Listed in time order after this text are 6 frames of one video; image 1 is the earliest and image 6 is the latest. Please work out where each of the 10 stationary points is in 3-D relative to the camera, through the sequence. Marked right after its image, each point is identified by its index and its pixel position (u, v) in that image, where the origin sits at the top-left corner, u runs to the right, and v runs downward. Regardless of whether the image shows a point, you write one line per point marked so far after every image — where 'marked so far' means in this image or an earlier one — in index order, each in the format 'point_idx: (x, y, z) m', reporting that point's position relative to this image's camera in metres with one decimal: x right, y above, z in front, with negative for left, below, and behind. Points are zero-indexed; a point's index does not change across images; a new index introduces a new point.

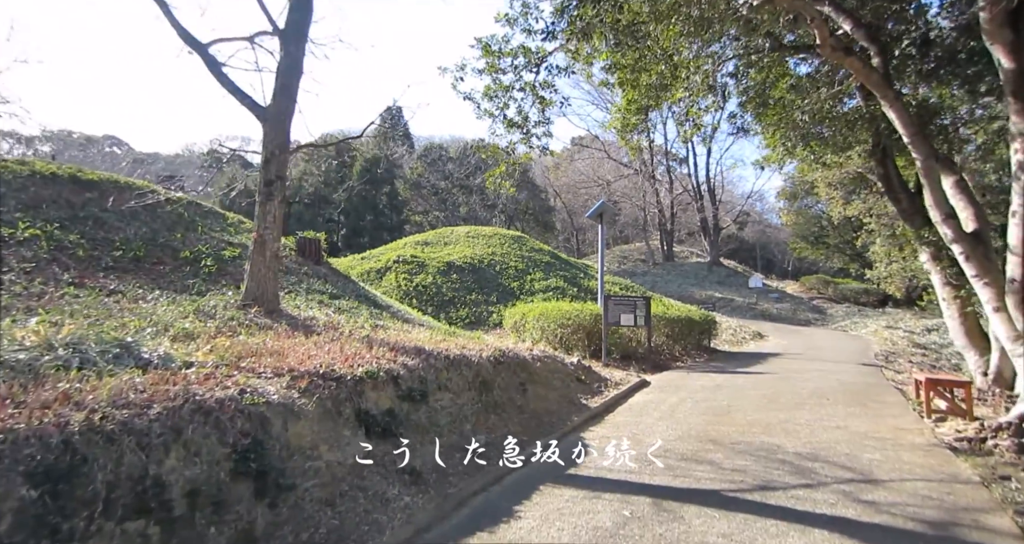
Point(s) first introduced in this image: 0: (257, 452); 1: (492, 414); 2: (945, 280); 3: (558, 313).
0: (-1.7, -1.2, +3.5) m
1: (-0.2, -1.6, +6.1) m
2: (+6.7, -0.1, +8.2) m
3: (+1.1, -1.0, +12.6) m
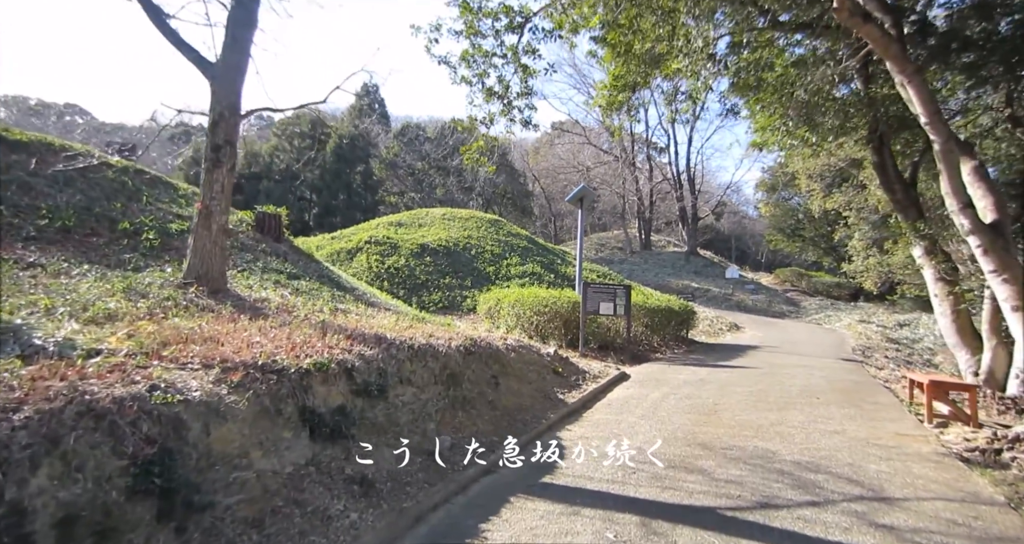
0: (-1.8, -1.0, +2.8) m
1: (-0.5, -1.4, +5.5) m
2: (+6.3, 0.0, +7.9) m
3: (+0.5, -0.6, +12.0) m
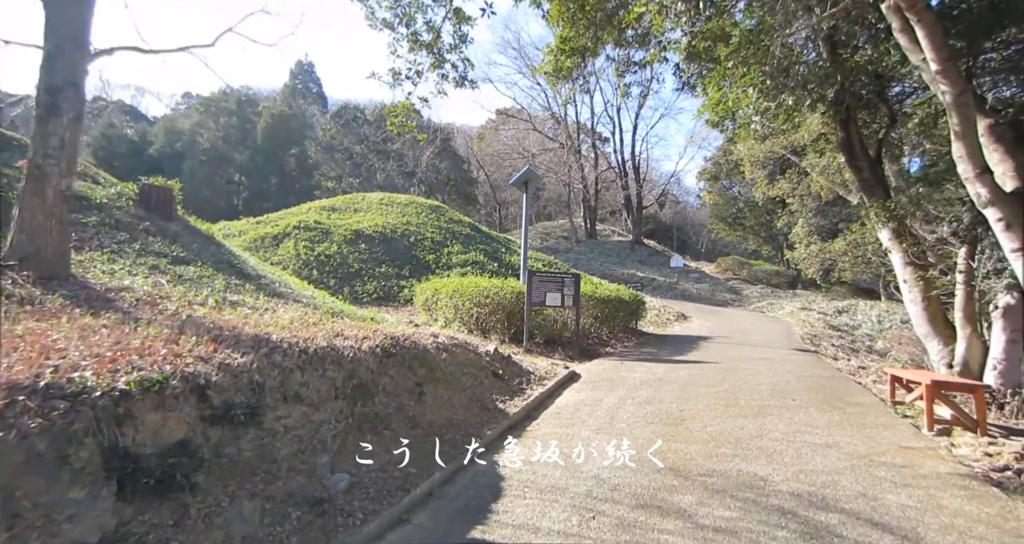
0: (-2.2, -0.9, +1.5) m
1: (-1.1, -1.3, +4.3) m
2: (+5.4, +0.2, +7.4) m
3: (-0.8, -0.4, +10.9) m
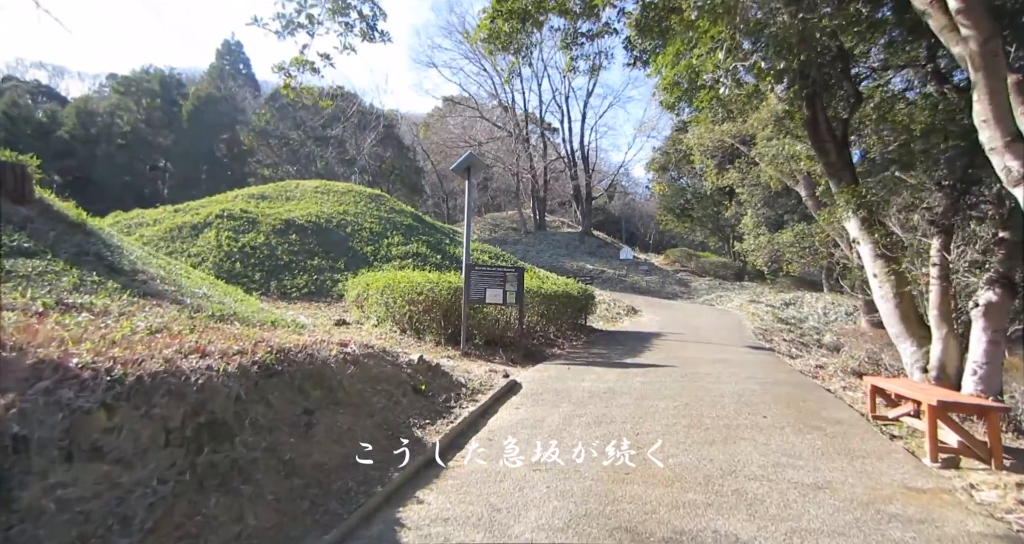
0: (-2.5, -0.9, +0.2) m
1: (-1.7, -1.3, +3.1) m
2: (+4.6, +0.2, +6.7) m
3: (-1.9, -0.2, +9.7) m
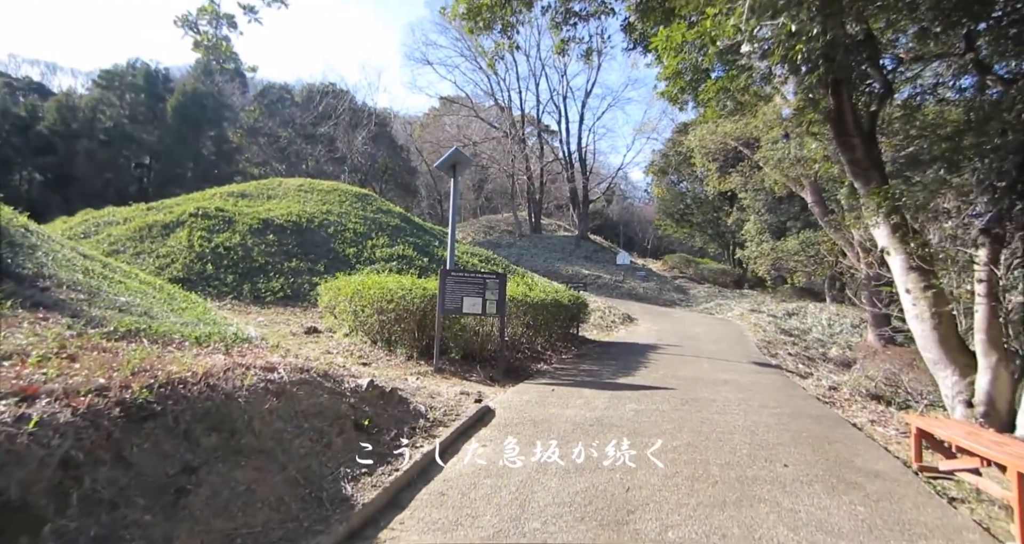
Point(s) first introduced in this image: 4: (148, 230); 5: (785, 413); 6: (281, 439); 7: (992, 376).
0: (-2.7, -1.0, -0.8) m
1: (-1.9, -1.3, +2.1) m
2: (+4.3, +0.1, +5.8) m
3: (-2.2, -0.3, +8.7) m
4: (-11.6, +1.3, +17.0) m
5: (+3.1, -1.5, +6.1) m
6: (-1.6, -1.1, +3.7) m
7: (+4.5, -1.0, +5.0) m
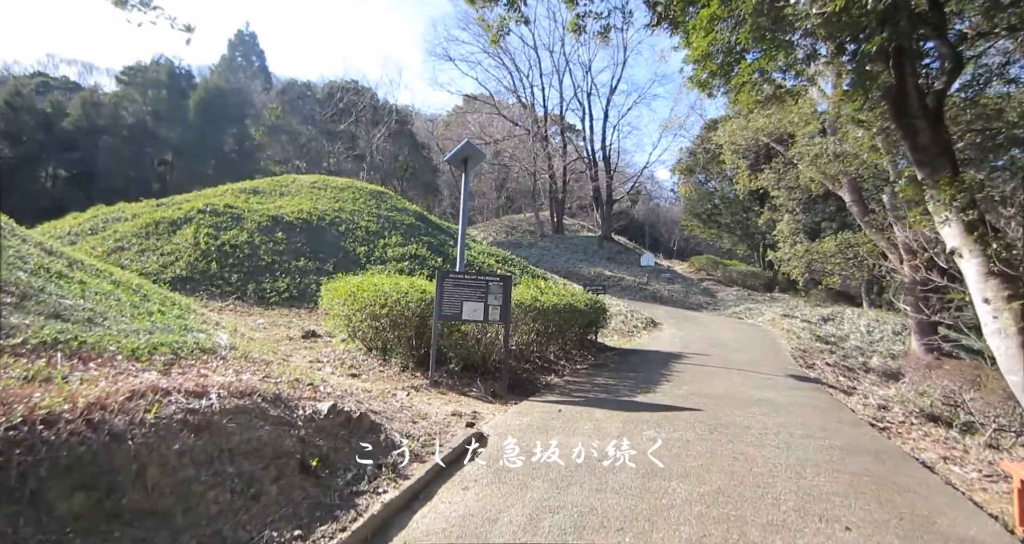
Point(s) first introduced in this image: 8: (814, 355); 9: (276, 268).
0: (-3.1, -1.0, -1.5) m
1: (-2.1, -1.3, +1.3) m
2: (+4.3, 0.0, +4.7) m
3: (-2.1, -0.3, +7.9) m
4: (-11.1, +1.4, +16.6) m
5: (+3.0, -1.6, +5.1) m
6: (-1.7, -1.1, +2.9) m
7: (+4.4, -1.0, +3.9) m
8: (+7.5, -2.0, +13.2) m
9: (-6.8, +0.1, +15.4) m
